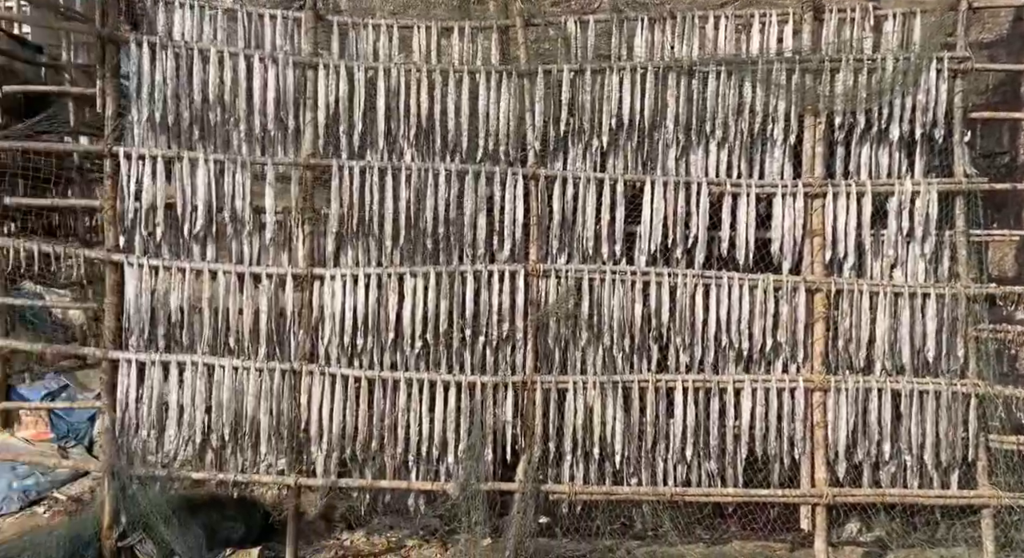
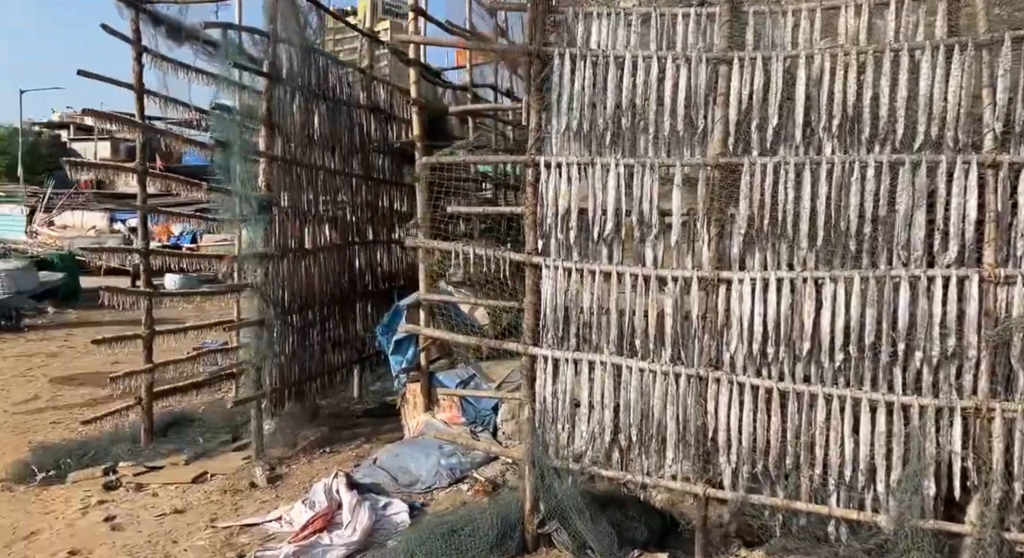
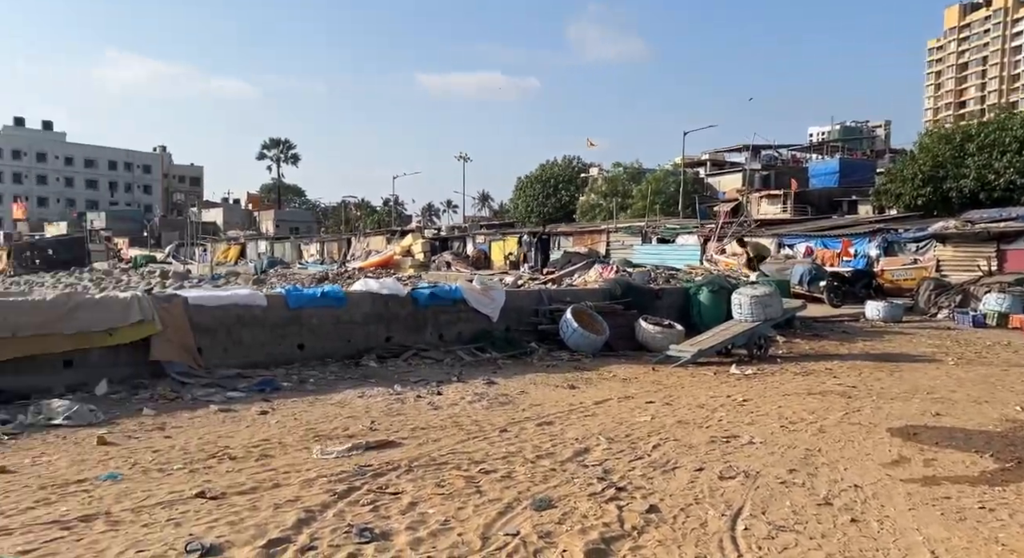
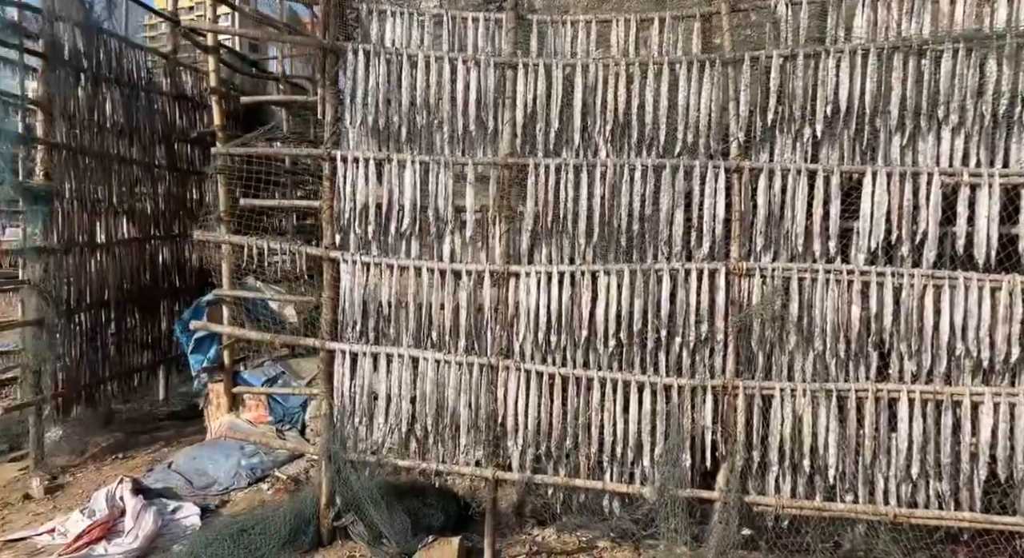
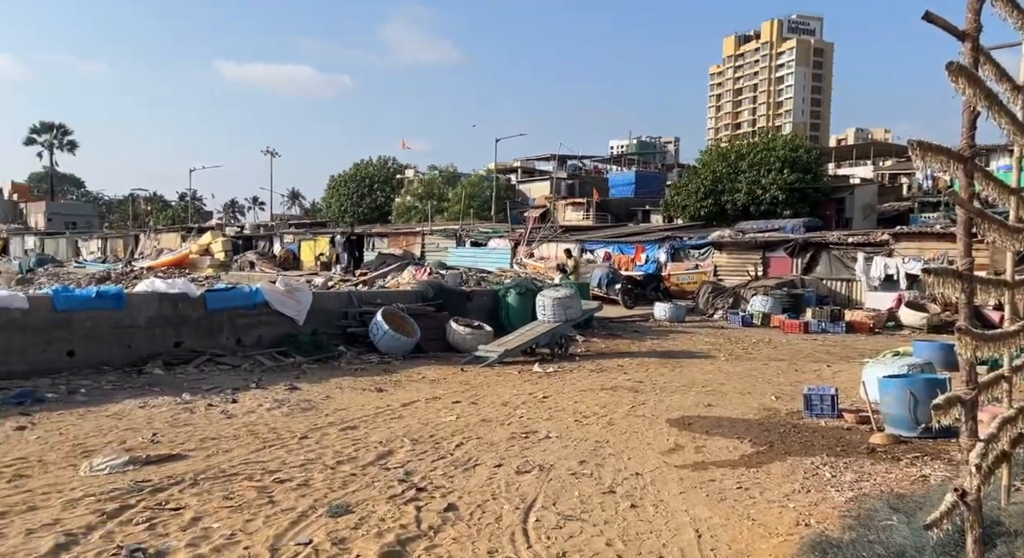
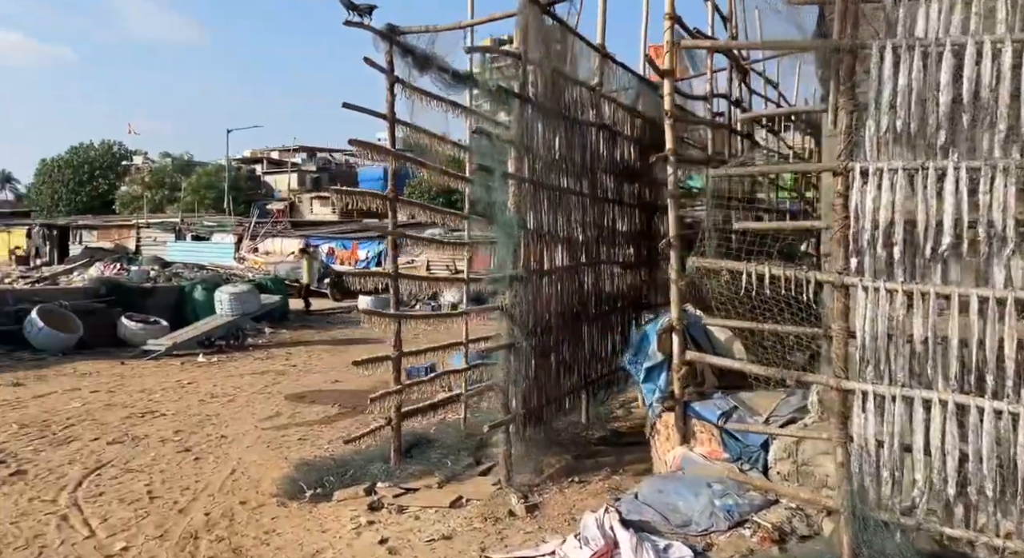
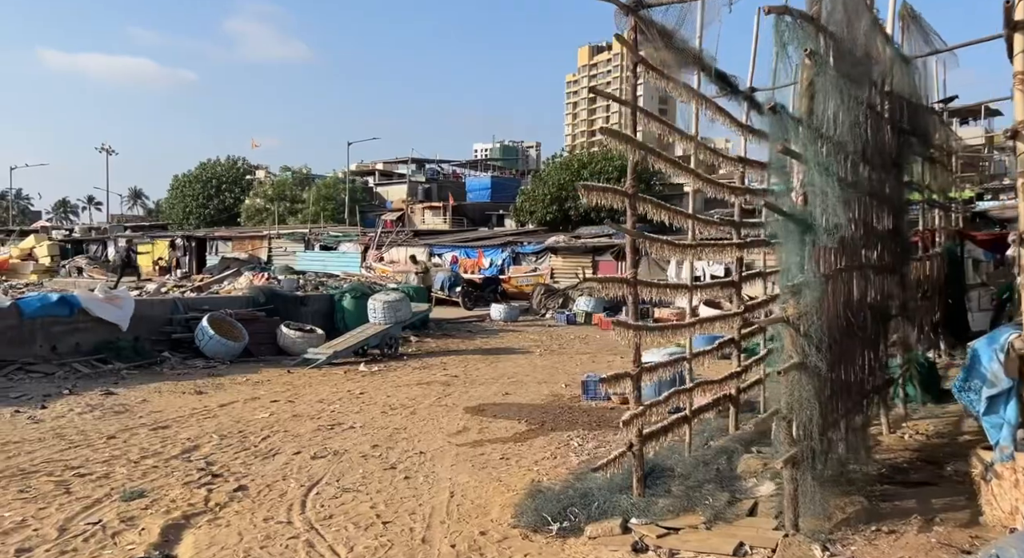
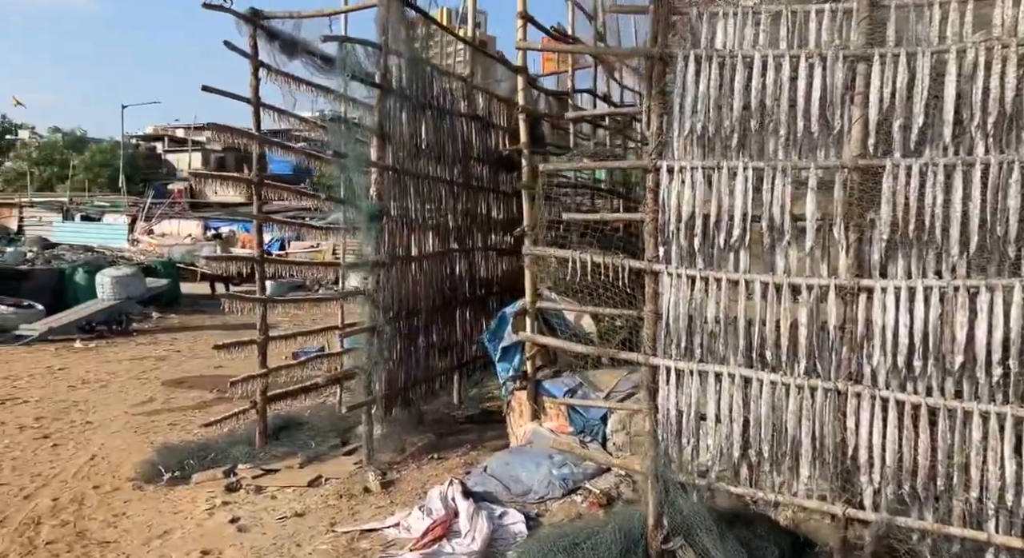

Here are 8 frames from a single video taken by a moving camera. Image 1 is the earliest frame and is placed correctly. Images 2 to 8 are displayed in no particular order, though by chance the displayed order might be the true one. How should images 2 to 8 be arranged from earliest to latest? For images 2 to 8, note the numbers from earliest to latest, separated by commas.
4, 2, 8, 6, 7, 5, 3
